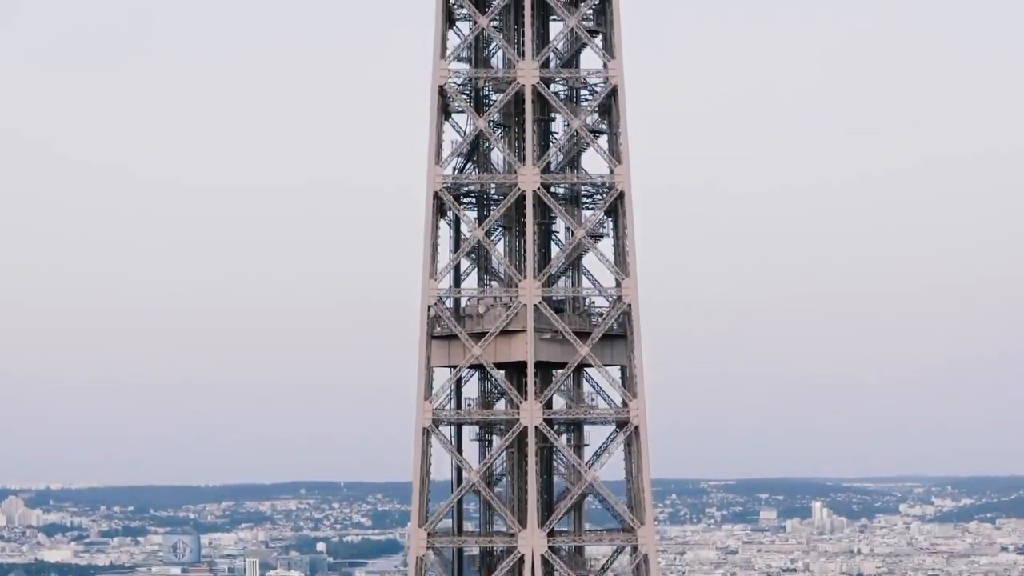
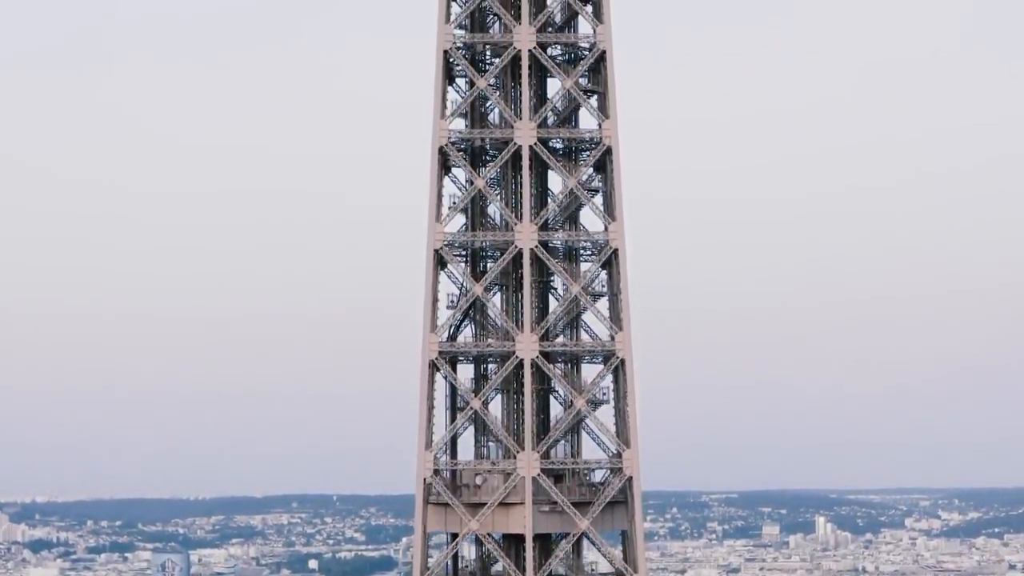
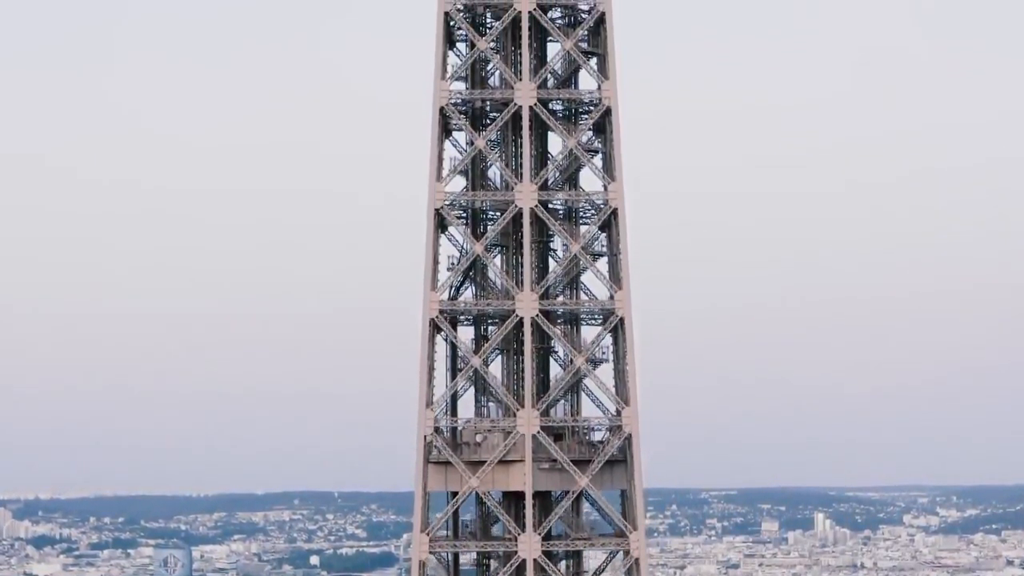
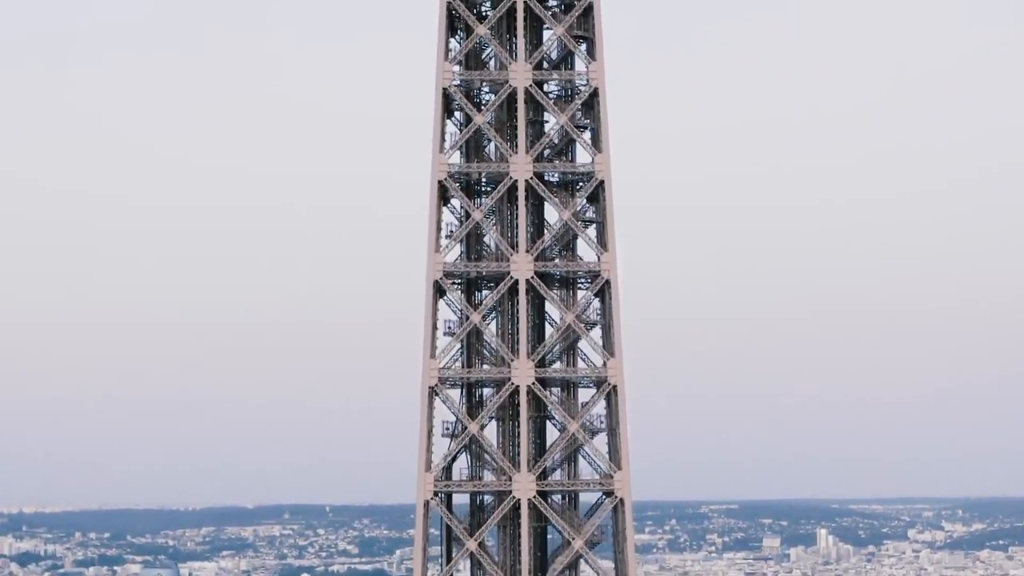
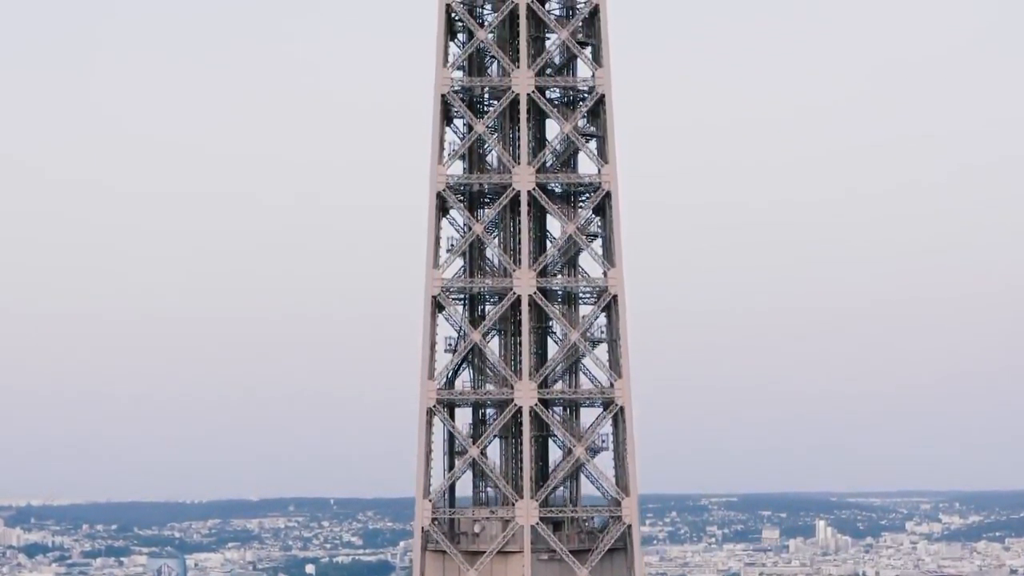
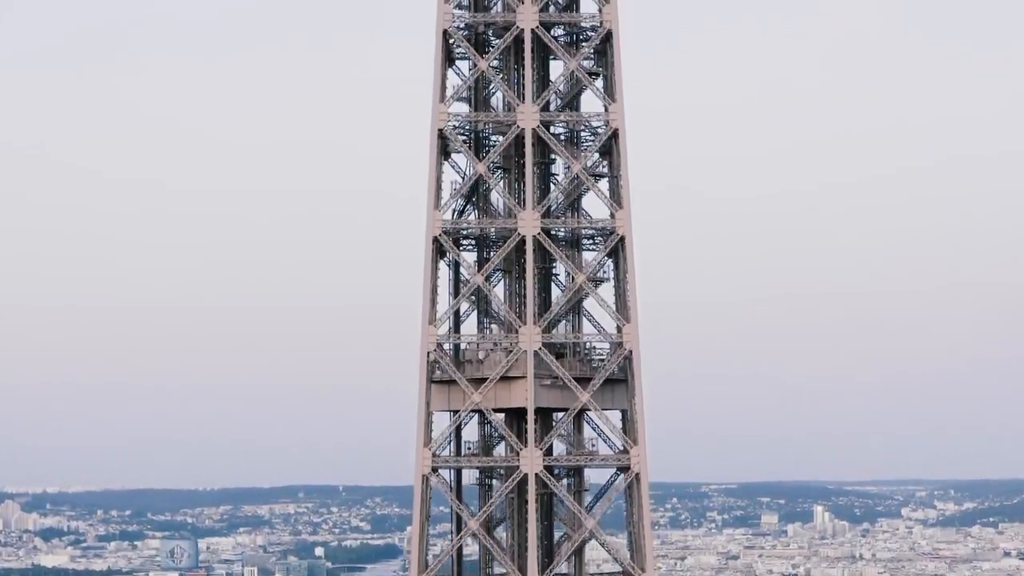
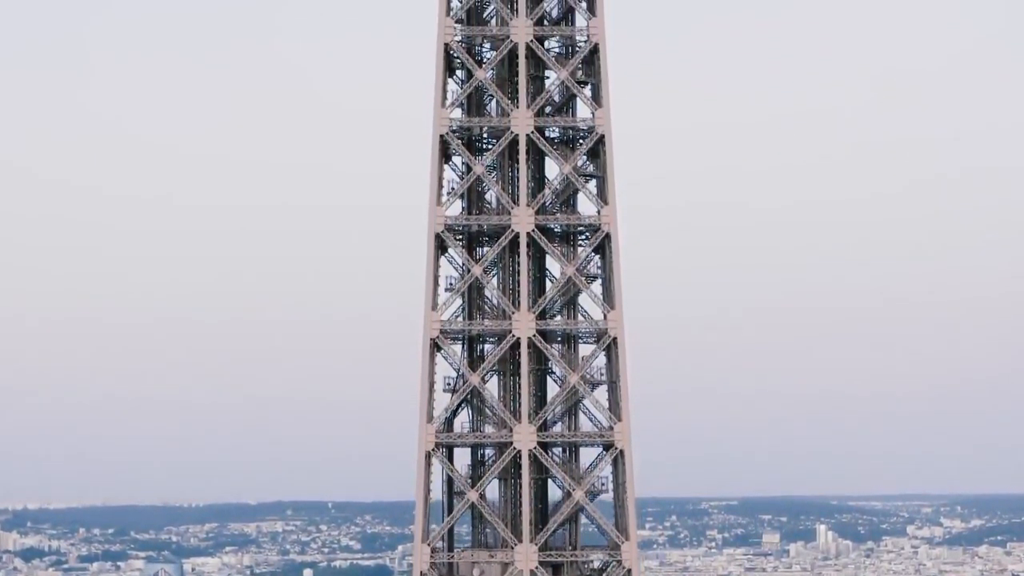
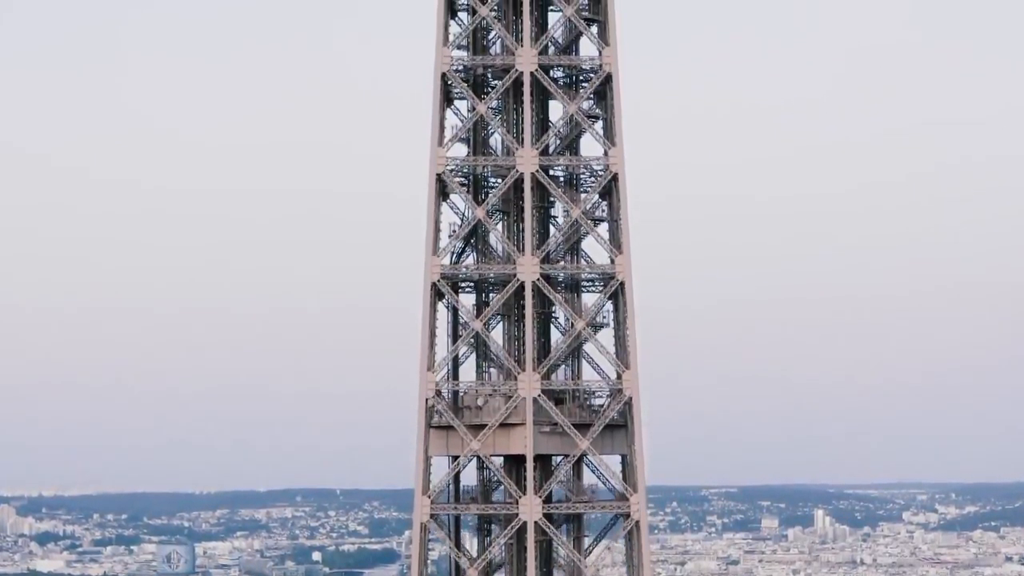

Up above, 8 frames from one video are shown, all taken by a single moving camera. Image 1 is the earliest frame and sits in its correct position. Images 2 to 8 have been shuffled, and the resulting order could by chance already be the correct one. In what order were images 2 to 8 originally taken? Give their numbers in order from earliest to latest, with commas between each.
6, 8, 3, 2, 5, 7, 4
